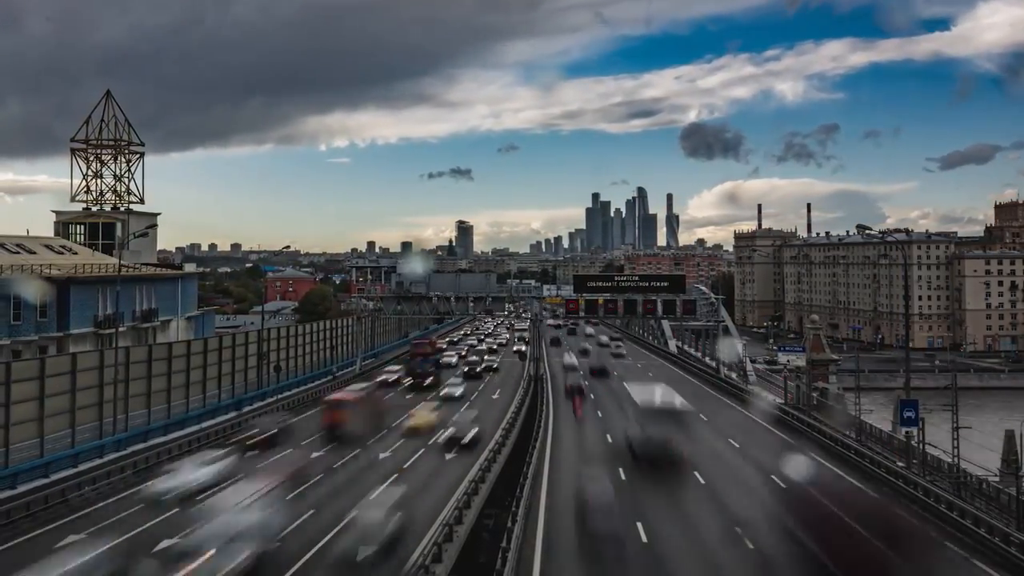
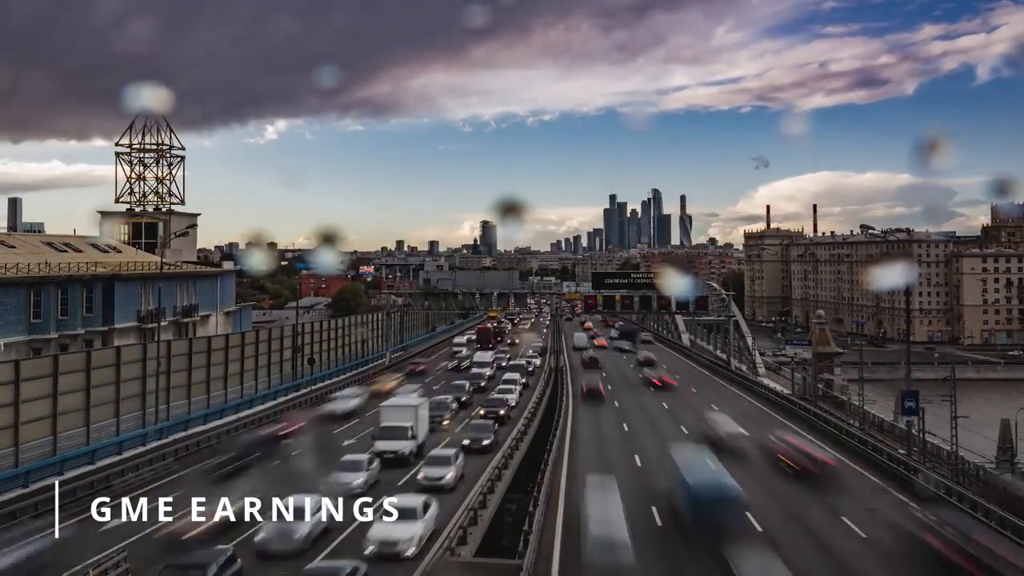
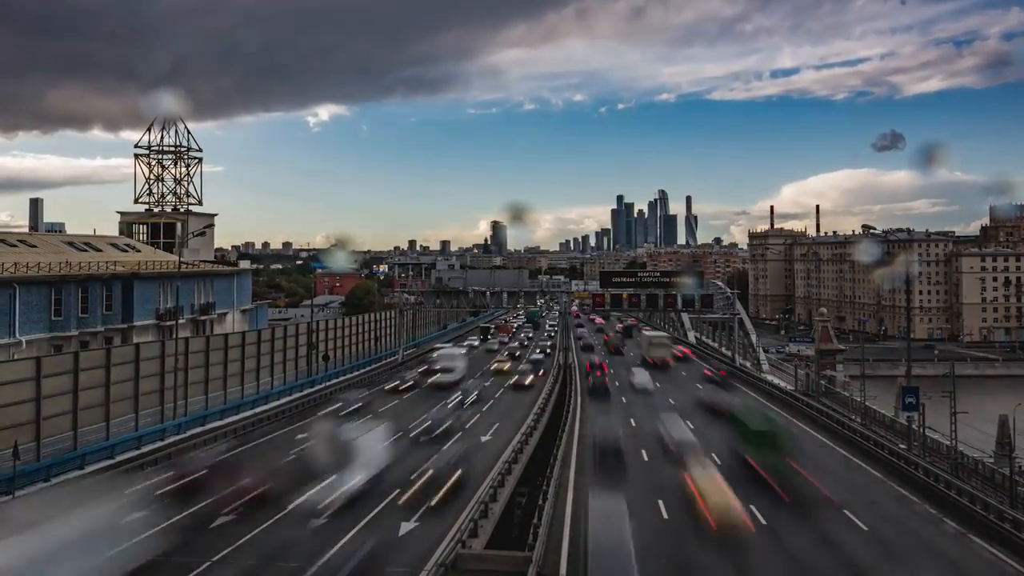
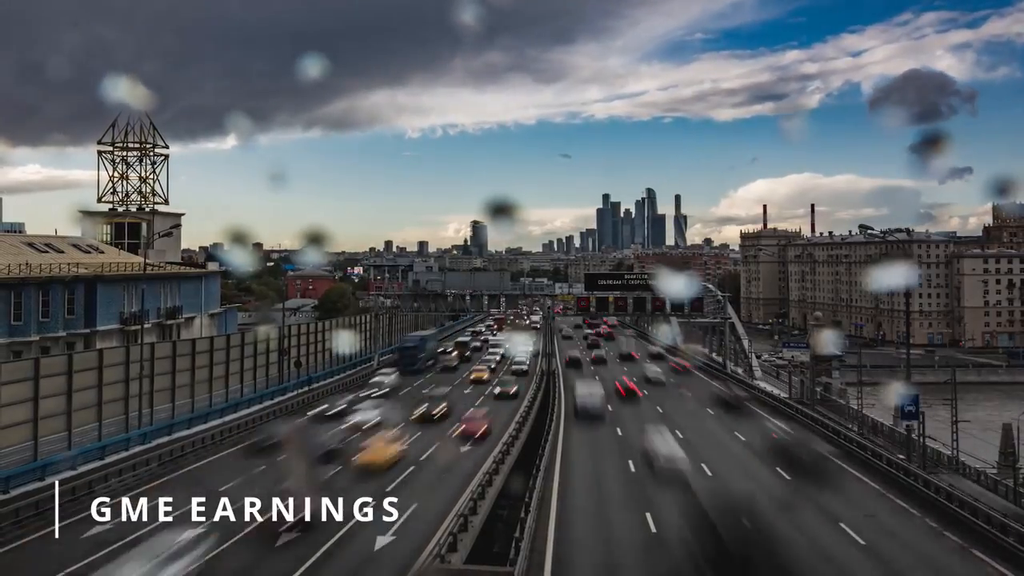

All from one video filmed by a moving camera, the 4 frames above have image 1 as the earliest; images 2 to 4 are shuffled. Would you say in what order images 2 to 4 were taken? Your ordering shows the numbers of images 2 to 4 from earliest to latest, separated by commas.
4, 2, 3
